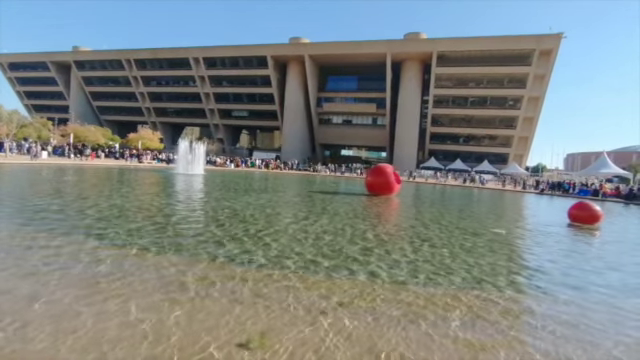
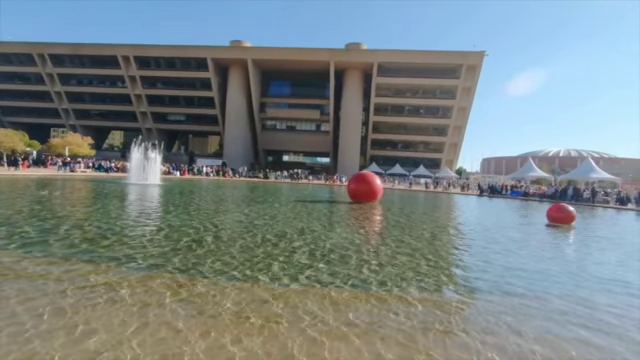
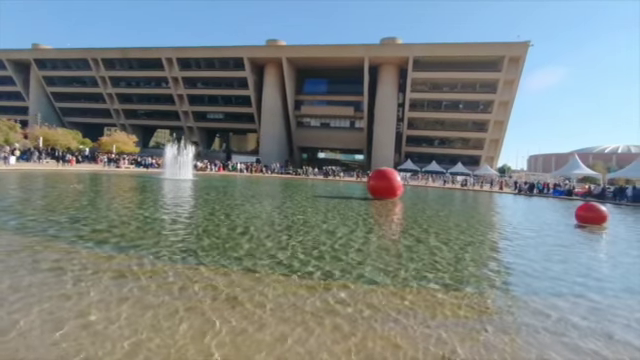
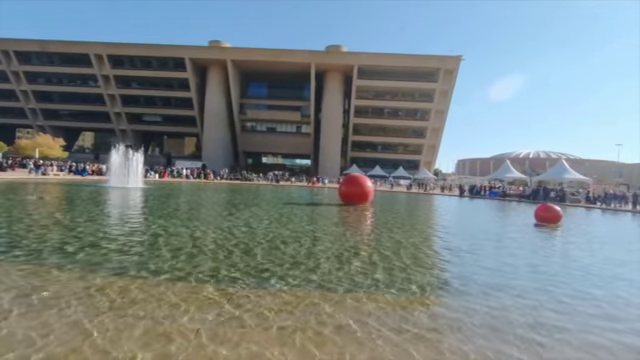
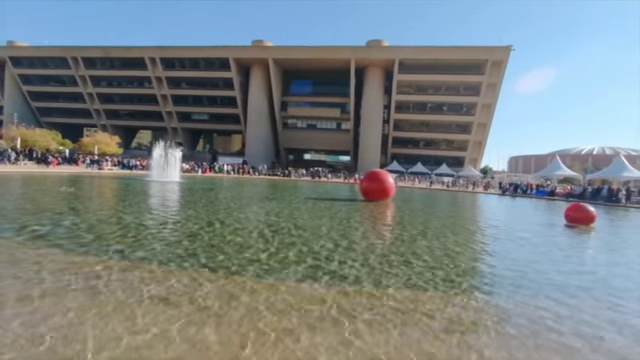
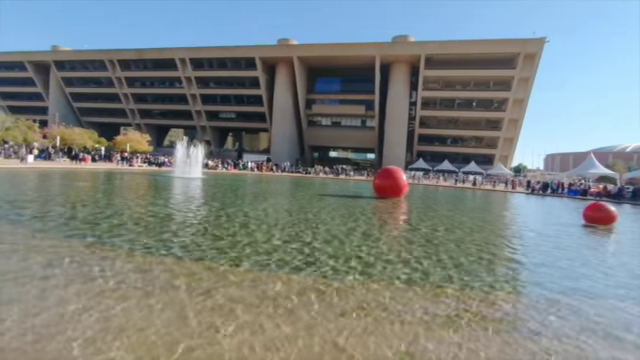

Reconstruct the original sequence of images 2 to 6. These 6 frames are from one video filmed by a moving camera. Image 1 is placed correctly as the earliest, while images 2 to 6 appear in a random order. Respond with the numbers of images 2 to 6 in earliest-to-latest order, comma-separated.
6, 3, 5, 2, 4
